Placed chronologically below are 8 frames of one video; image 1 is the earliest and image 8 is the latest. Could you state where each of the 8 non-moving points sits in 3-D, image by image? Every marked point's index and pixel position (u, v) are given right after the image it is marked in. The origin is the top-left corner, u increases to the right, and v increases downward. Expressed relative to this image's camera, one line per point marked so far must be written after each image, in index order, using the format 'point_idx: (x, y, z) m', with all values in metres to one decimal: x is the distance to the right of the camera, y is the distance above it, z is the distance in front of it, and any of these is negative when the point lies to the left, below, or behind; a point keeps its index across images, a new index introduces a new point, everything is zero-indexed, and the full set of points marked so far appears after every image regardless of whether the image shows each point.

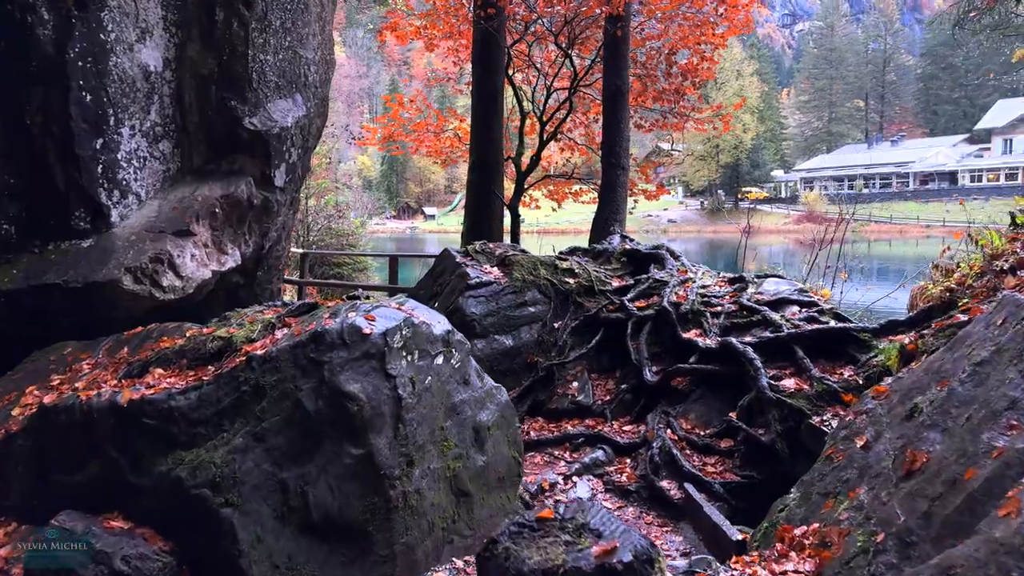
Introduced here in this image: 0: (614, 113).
0: (+1.2, +2.0, +9.2) m
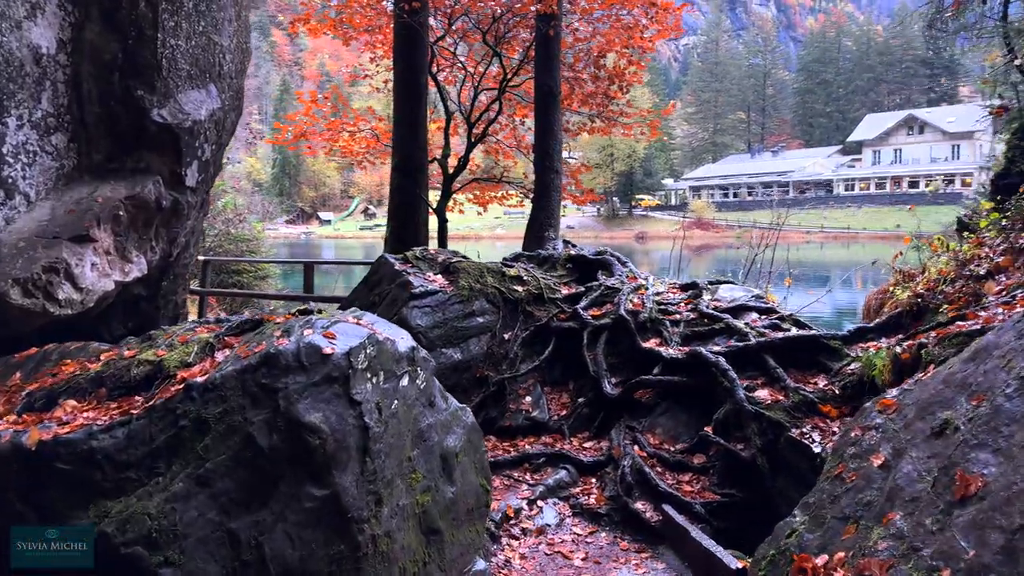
0: (+0.4, +1.9, +8.9) m
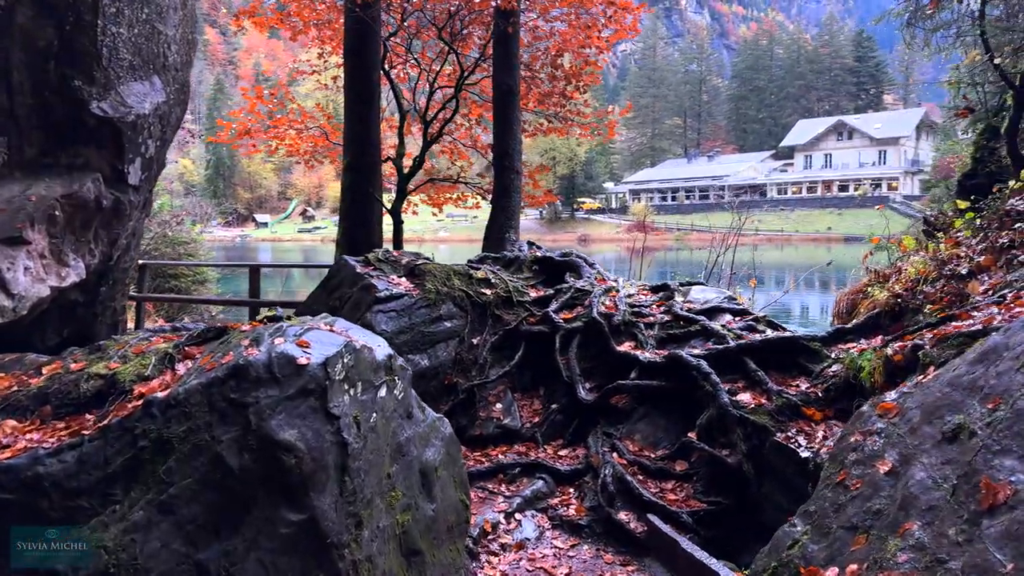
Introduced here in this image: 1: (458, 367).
0: (-0.1, +1.9, +8.7) m
1: (-0.4, -0.6, +5.7) m
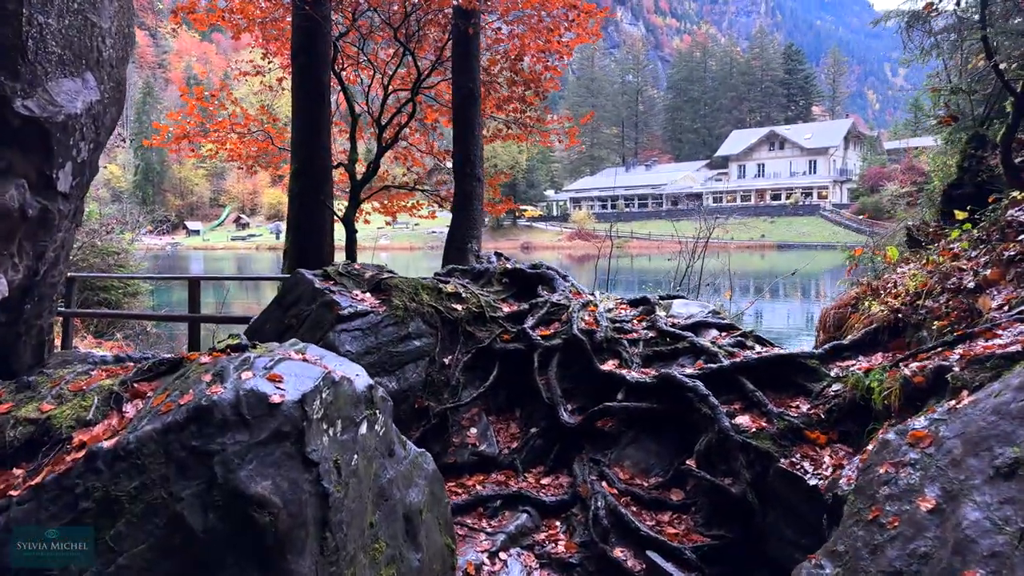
0: (-0.5, +1.8, +8.3) m
1: (-0.6, -0.7, +5.3) m
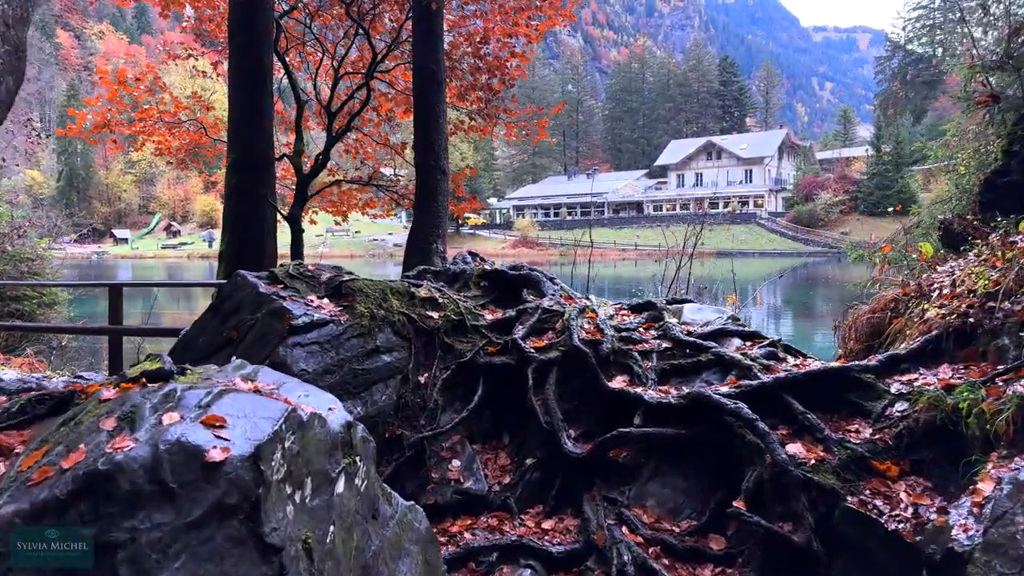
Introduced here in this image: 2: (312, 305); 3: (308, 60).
0: (-0.8, +1.7, +7.4) m
1: (-0.6, -0.7, +4.4) m
2: (-1.1, -0.1, +4.4) m
3: (-2.3, +2.6, +8.7) m
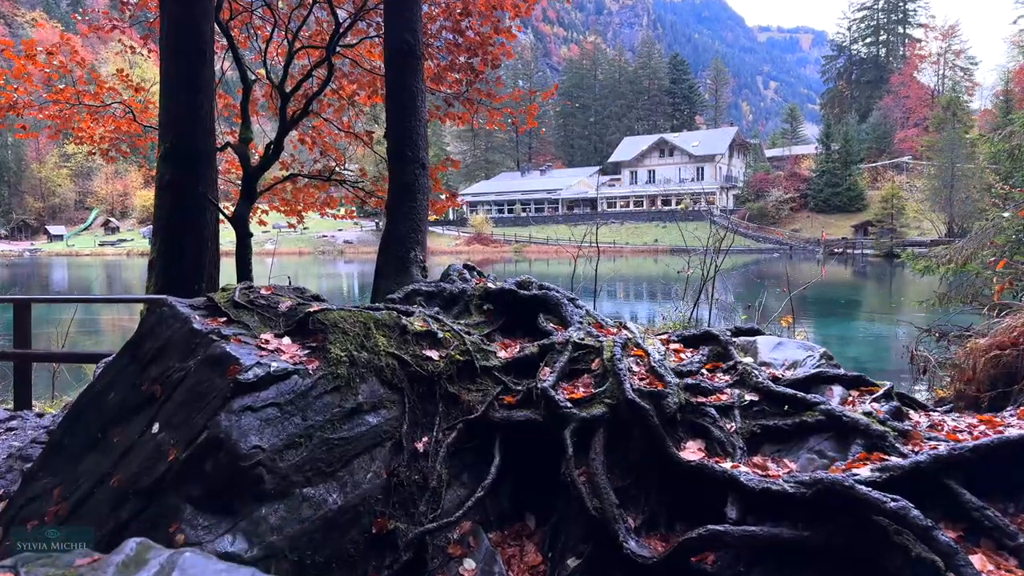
0: (-0.8, +1.6, +6.2) m
1: (-0.5, -0.9, +3.2) m
2: (-1.0, -0.2, +3.2) m
3: (-2.4, +2.4, +7.4) m
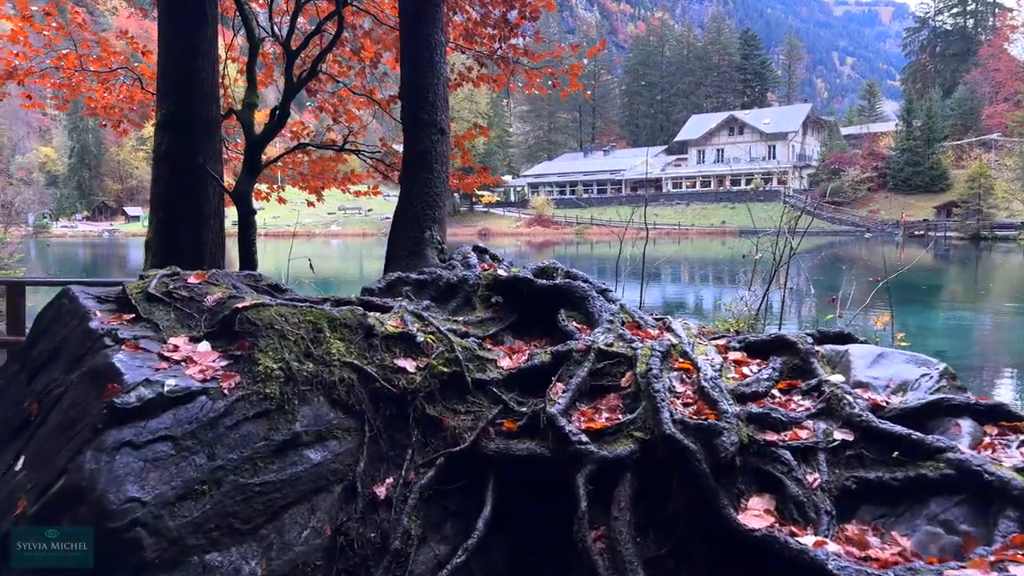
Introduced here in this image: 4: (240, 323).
0: (-0.6, +1.7, +5.3) m
1: (-0.5, -0.8, +2.3) m
2: (-1.0, -0.2, +2.3) m
3: (-2.1, +2.6, +6.6) m
4: (-0.9, -0.1, +2.5) m
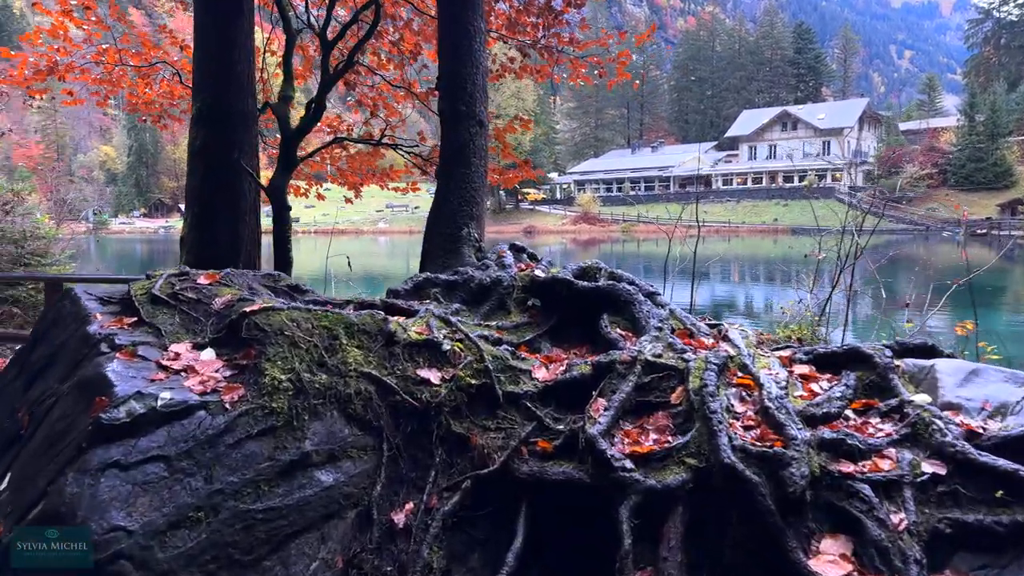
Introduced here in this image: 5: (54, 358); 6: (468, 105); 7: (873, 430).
0: (-0.3, +1.7, +5.1) m
1: (-0.4, -0.8, +2.1) m
2: (-0.9, -0.2, +2.1) m
3: (-1.7, +2.6, +6.4) m
4: (-0.8, -0.1, +2.3) m
5: (-1.4, -0.2, +2.3) m
6: (-0.3, +1.2, +5.1) m
7: (+1.0, -0.4, +2.2) m
